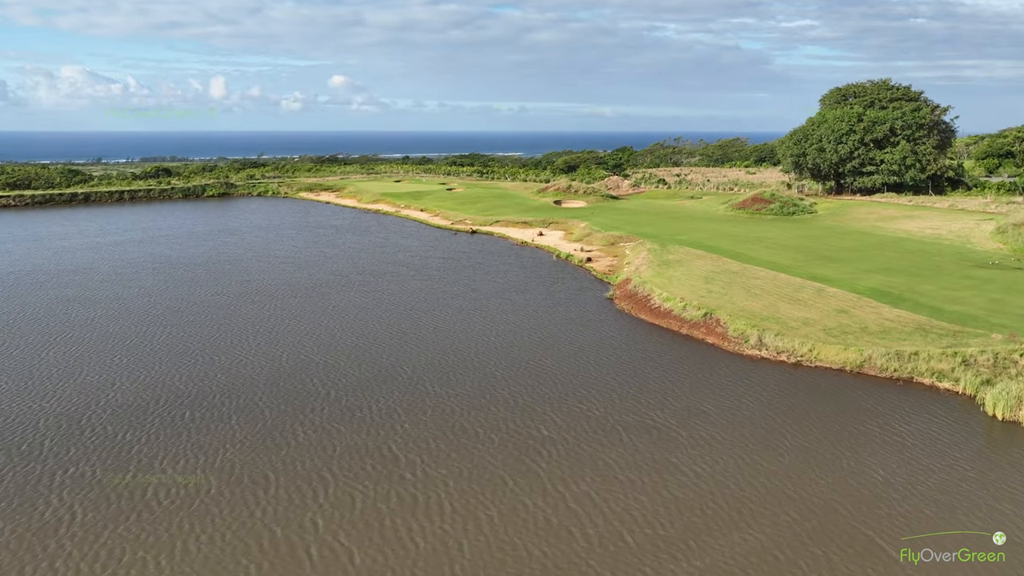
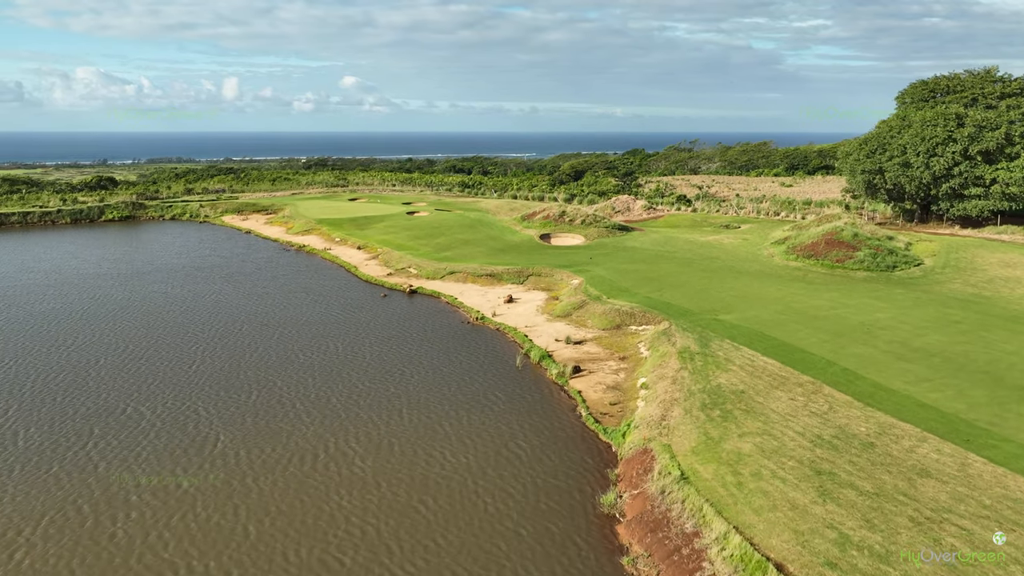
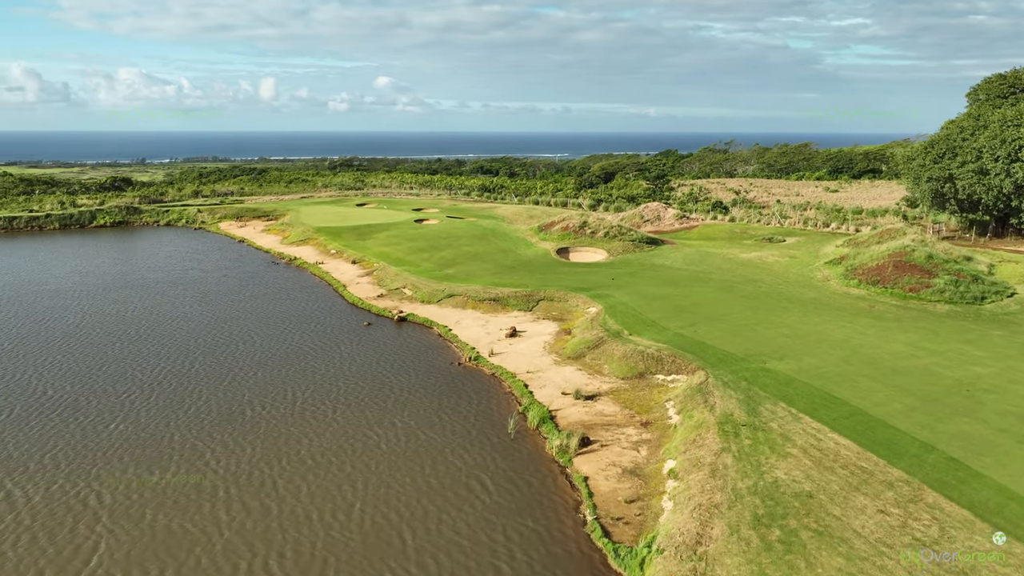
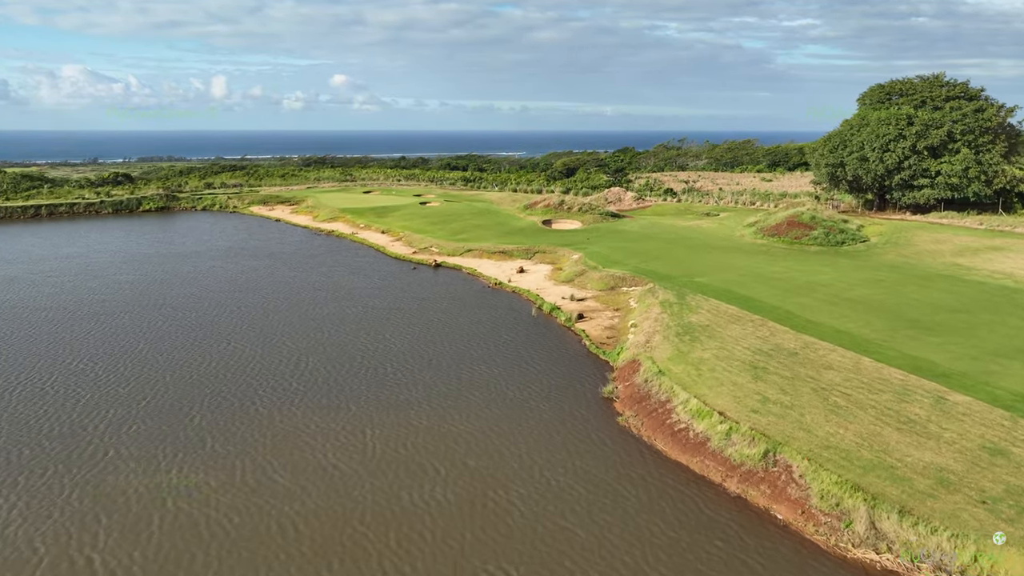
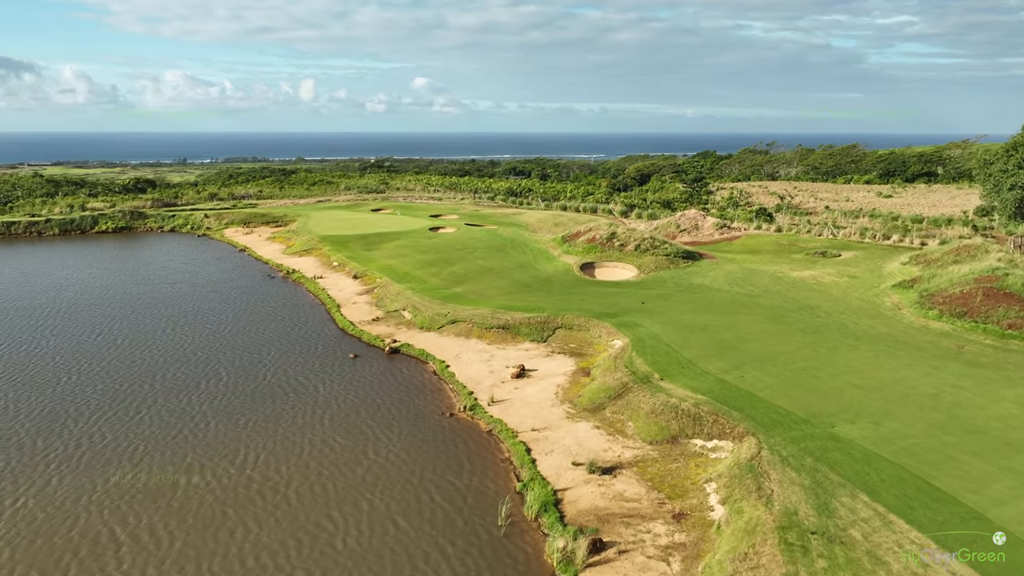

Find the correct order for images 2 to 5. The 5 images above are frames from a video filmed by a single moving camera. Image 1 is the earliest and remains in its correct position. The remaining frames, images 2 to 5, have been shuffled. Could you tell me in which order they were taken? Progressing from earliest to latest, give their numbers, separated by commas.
4, 2, 3, 5
